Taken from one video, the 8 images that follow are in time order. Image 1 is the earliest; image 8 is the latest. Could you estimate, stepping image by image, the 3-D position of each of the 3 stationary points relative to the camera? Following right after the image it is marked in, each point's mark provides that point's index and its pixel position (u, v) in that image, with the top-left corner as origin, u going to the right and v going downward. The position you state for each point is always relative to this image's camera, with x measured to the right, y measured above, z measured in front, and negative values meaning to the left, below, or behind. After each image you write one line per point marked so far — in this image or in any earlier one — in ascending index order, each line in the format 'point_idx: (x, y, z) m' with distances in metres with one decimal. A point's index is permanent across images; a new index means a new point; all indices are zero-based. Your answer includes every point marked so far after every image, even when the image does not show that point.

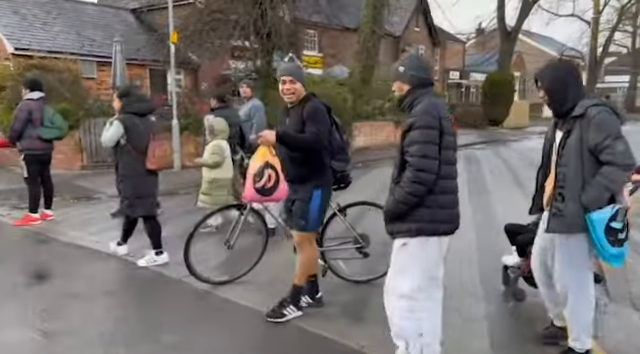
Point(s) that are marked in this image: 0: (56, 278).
0: (-2.8, -1.1, +5.0) m
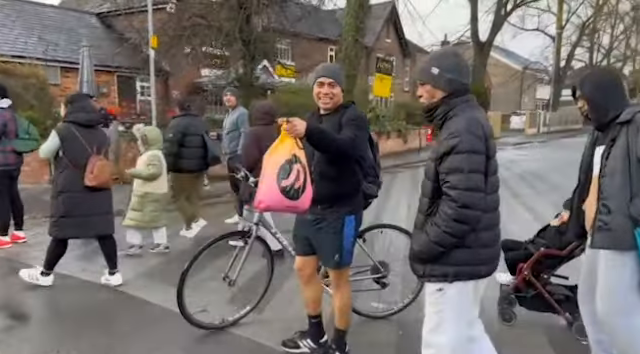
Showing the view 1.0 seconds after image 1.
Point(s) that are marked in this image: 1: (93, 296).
0: (-2.6, -1.3, +4.3) m
1: (-2.4, -1.2, +4.9) m
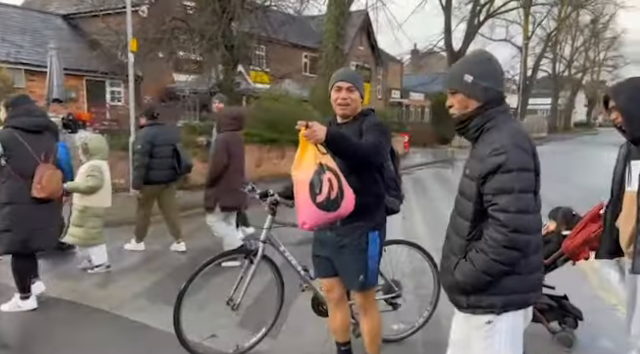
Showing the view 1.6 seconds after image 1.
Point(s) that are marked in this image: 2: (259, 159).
0: (-2.5, -1.4, +3.8) m
1: (-2.3, -1.4, +4.5) m
2: (-1.6, +0.5, +12.2) m
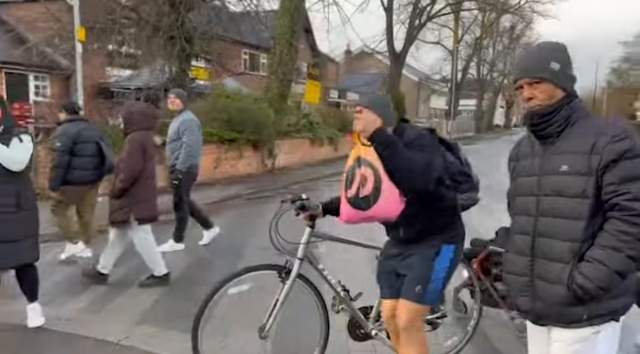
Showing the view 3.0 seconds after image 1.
0: (-2.1, -1.5, +3.1) m
1: (-2.1, -1.4, +3.8) m
2: (-2.6, +0.4, +11.6) m
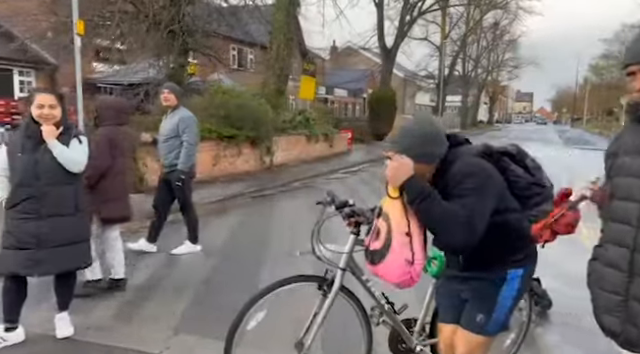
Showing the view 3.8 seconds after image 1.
0: (-1.8, -1.5, +2.9) m
1: (-1.8, -1.4, +3.6) m
2: (-2.5, +0.5, +11.3) m
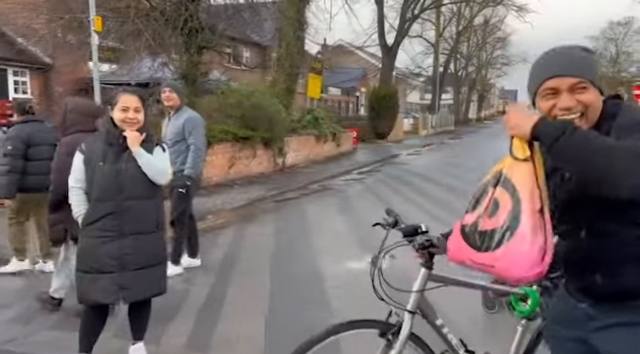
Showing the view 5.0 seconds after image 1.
0: (-1.1, -1.5, +2.5) m
1: (-1.1, -1.5, +3.2) m
2: (-2.1, +0.4, +10.9) m
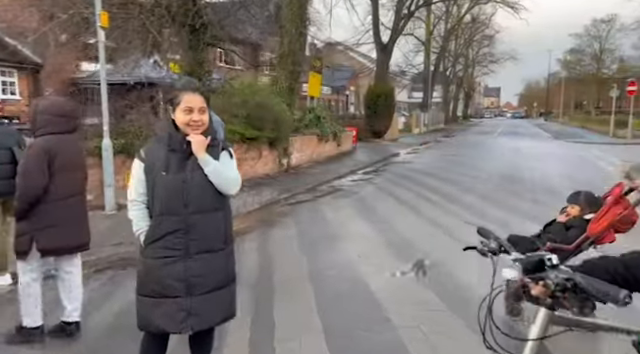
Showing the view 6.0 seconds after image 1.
0: (-0.6, -1.6, +2.2) m
1: (-0.6, -1.5, +2.8) m
2: (-1.9, +0.4, +10.5) m
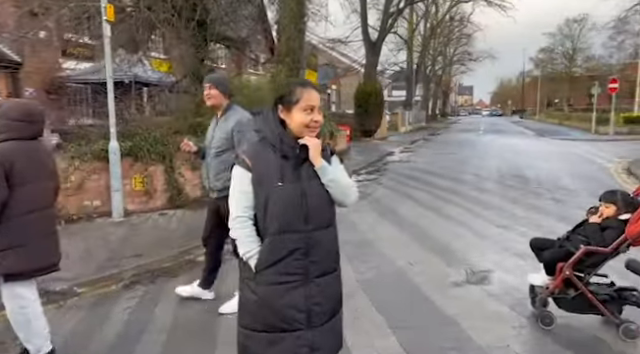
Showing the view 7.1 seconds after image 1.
0: (0.0, -1.6, +1.8) m
1: (0.0, -1.6, +2.5) m
2: (-1.7, +0.3, +10.1) m
